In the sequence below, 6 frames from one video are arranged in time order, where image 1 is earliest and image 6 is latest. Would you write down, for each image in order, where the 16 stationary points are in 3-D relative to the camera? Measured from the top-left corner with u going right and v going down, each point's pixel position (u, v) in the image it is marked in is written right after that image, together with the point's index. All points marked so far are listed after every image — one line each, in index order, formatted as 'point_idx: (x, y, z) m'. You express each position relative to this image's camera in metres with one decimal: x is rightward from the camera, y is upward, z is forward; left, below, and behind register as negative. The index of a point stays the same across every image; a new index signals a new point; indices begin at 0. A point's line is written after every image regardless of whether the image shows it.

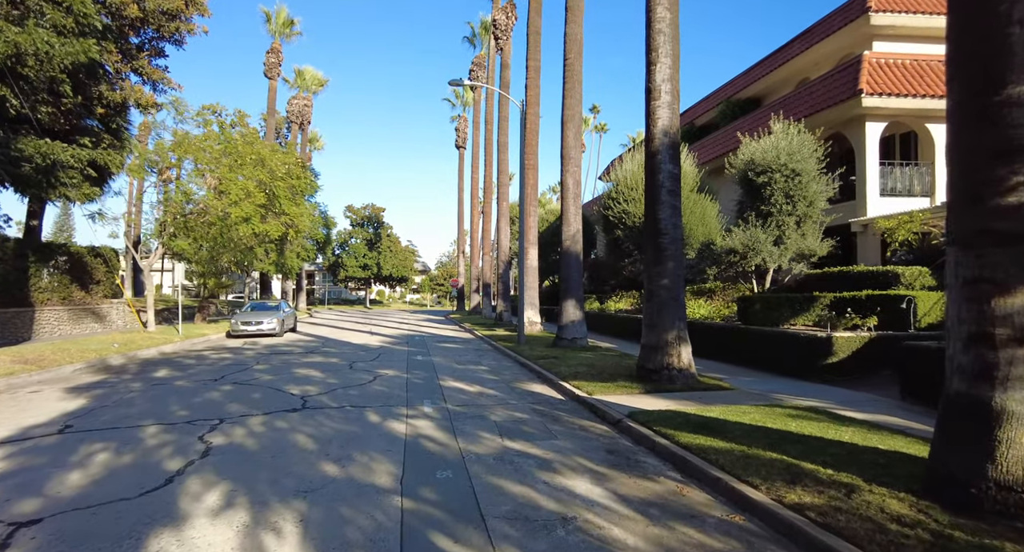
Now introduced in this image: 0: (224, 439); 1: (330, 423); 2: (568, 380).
0: (-4.1, -2.3, +6.9) m
1: (-2.9, -2.4, +7.8) m
2: (+1.3, -2.4, +11.3) m
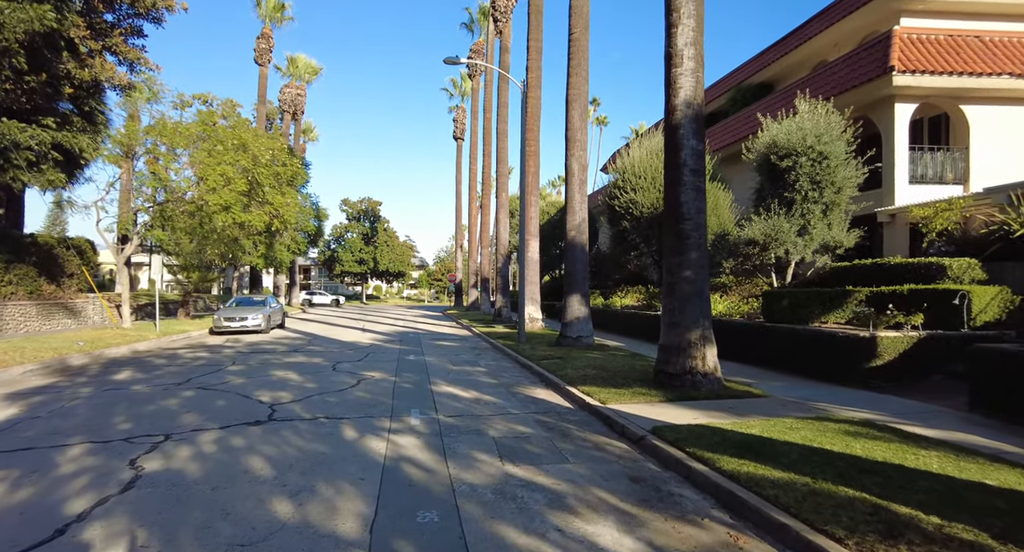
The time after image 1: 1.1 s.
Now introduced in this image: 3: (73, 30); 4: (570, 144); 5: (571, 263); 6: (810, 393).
0: (-4.0, -2.1, +5.6) m
1: (-2.9, -2.2, +6.5) m
2: (+1.3, -2.3, +10.0) m
3: (-14.3, +8.0, +15.8) m
4: (+1.9, +4.3, +15.8) m
5: (+1.9, +0.4, +15.5) m
6: (+5.5, -2.2, +9.0) m
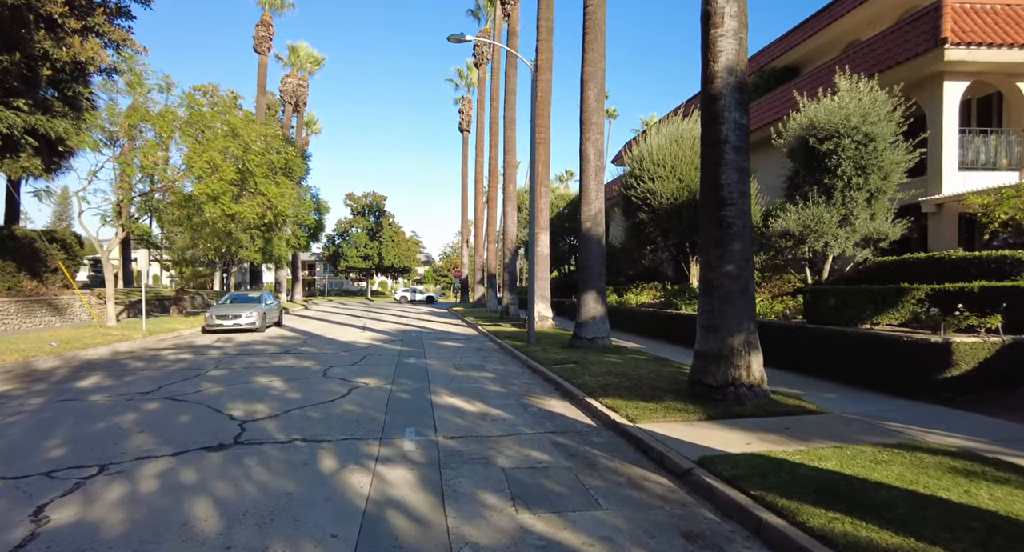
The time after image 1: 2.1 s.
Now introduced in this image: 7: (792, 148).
0: (-3.9, -2.1, +4.3) m
1: (-2.7, -2.2, +5.3) m
2: (+1.5, -2.2, +8.7) m
3: (-14.0, +8.2, +14.6) m
4: (+2.2, +4.4, +14.4) m
5: (+2.1, +0.5, +14.1) m
6: (+5.7, -2.1, +7.6) m
7: (+7.9, +3.6, +13.7) m
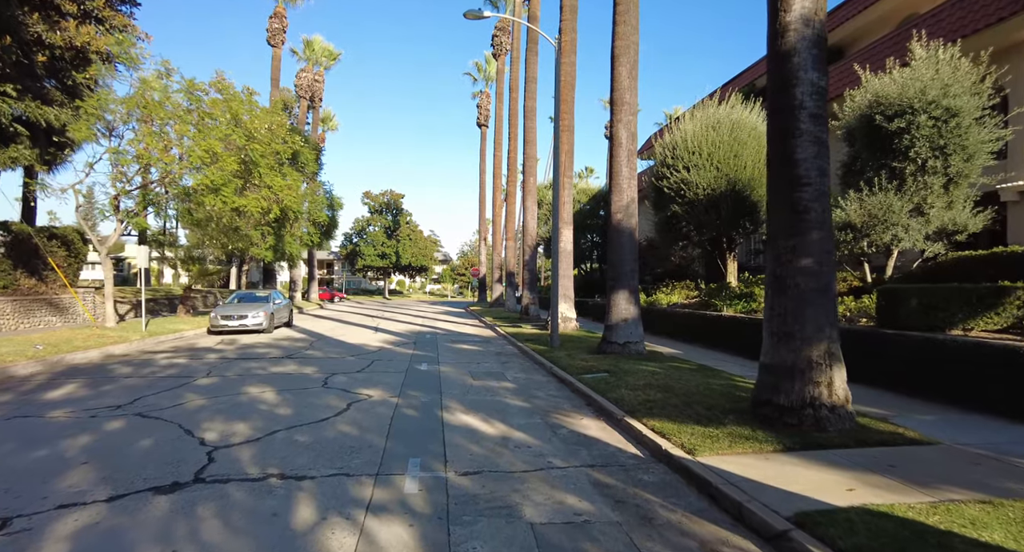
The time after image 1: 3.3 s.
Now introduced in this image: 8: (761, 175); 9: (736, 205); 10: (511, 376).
0: (-3.7, -2.0, +3.1) m
1: (-2.5, -2.1, +4.0) m
2: (+1.9, -2.1, +7.3) m
3: (-13.4, +8.3, +13.7) m
4: (+2.8, +4.5, +13.0) m
5: (+2.7, +0.6, +12.6) m
6: (+6.0, -2.0, +6.0) m
7: (+8.5, +3.7, +12.0) m
8: (+8.5, +3.5, +16.5) m
9: (+7.8, +2.5, +16.8) m
10: (0.0, -2.3, +11.3) m
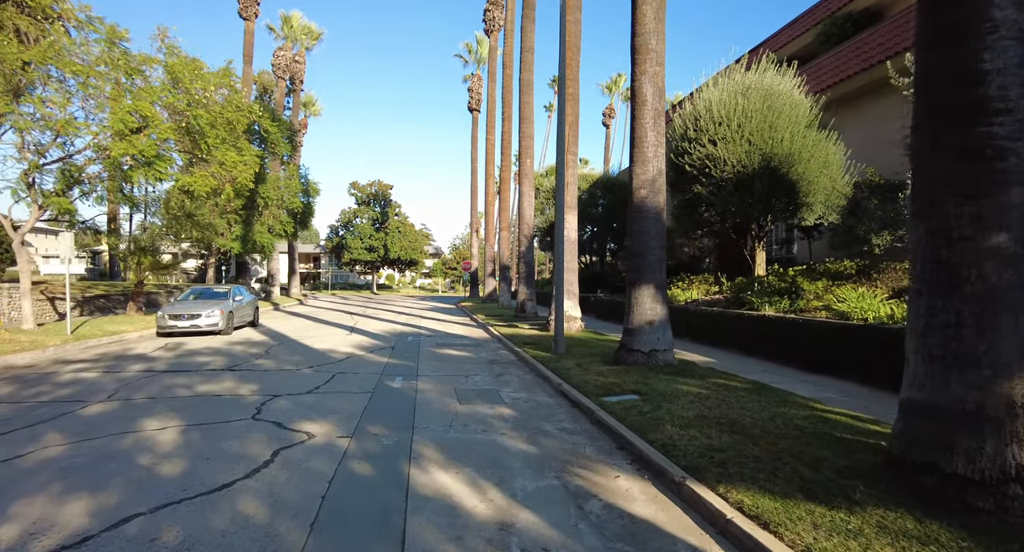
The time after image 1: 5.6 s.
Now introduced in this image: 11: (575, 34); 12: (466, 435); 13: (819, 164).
0: (-3.6, -2.0, +0.5) m
1: (-2.4, -2.0, +1.4) m
2: (+1.9, -2.0, +4.7) m
3: (-13.5, +8.4, +10.9) m
4: (+2.7, +4.7, +10.3) m
5: (+2.7, +0.8, +10.1) m
6: (+6.1, -1.9, +3.5) m
7: (+8.4, +3.8, +9.5) m
8: (+8.3, +3.7, +14.0) m
9: (+7.7, +2.7, +14.3) m
10: (0.0, -2.2, +8.7) m
11: (+2.2, +8.8, +17.6) m
12: (-0.6, -2.1, +6.6) m
13: (+8.8, +3.3, +14.0) m
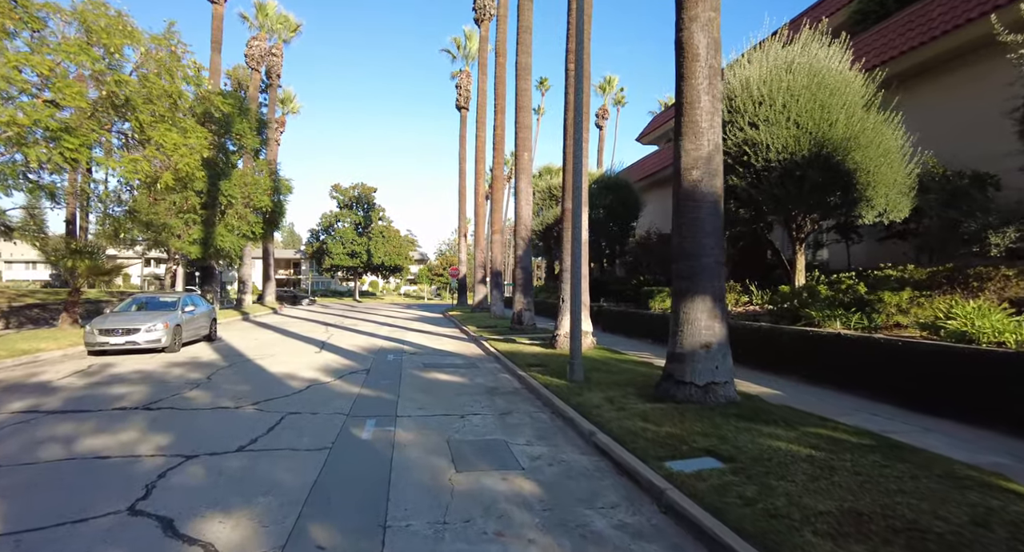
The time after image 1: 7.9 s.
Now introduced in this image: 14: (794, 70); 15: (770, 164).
0: (-3.1, -2.0, -2.2) m
1: (-2.0, -2.0, -1.2) m
2: (+2.3, -2.1, +2.3) m
3: (-13.3, +8.3, +8.1) m
4: (+2.9, +4.6, +8.0) m
5: (+2.9, +0.7, +7.7) m
6: (+6.5, -2.0, +1.2) m
7: (+8.6, +3.7, +7.3) m
8: (+8.4, +3.5, +11.8) m
9: (+7.7, +2.5, +12.0) m
10: (+0.2, -2.3, +6.1) m
11: (+2.2, +8.6, +15.3) m
12: (-0.3, -2.2, +4.0) m
13: (+8.9, +3.1, +11.7) m
14: (+7.4, +5.4, +12.7) m
15: (+6.5, +2.8, +12.4) m
